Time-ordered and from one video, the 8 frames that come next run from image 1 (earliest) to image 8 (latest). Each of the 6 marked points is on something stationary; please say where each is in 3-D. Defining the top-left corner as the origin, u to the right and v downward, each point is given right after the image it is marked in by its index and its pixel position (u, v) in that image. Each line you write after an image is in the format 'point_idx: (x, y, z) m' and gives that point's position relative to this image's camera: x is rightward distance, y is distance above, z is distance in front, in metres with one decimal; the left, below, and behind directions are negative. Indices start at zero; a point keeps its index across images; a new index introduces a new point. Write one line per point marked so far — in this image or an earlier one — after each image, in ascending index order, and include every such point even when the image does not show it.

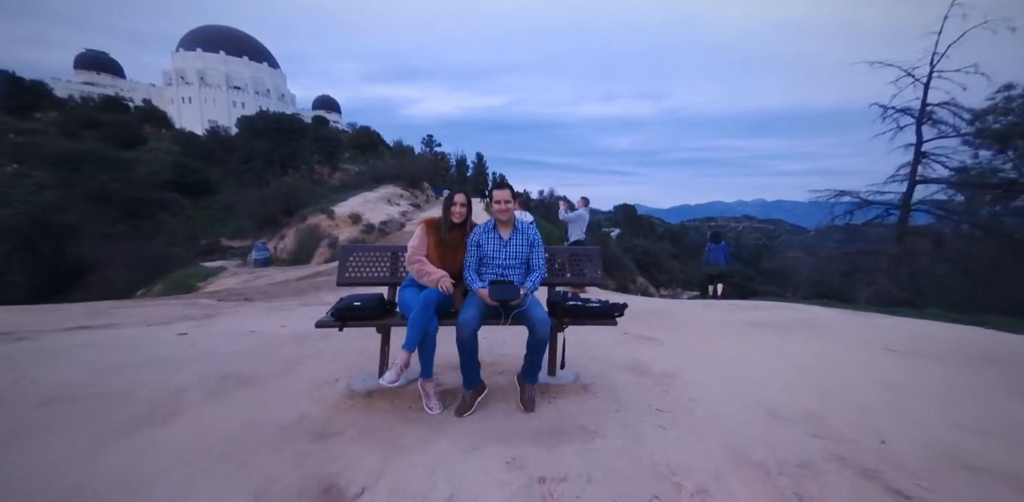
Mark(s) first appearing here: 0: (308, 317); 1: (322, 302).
0: (-2.1, -0.7, +4.5) m
1: (-2.5, -0.7, +5.6) m
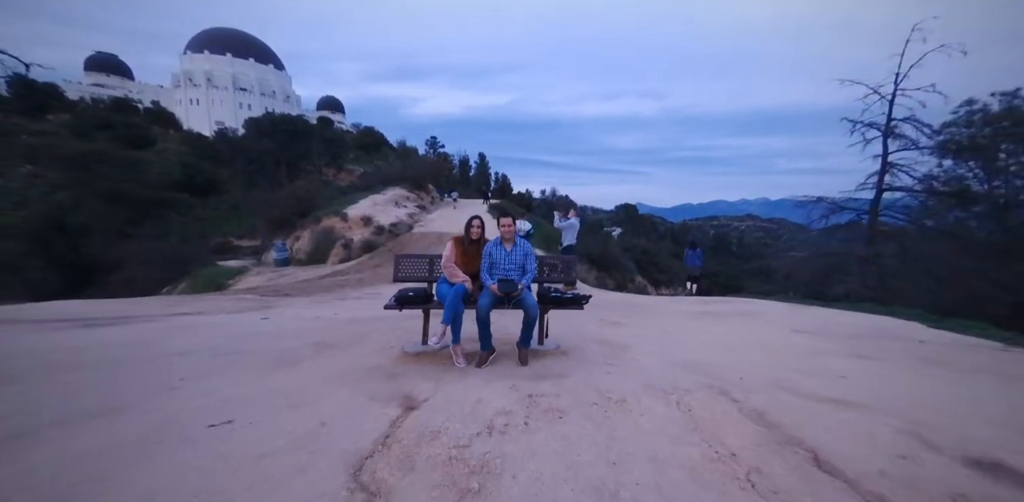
0: (-2.1, -0.7, +5.4) m
1: (-2.4, -0.7, +6.6) m
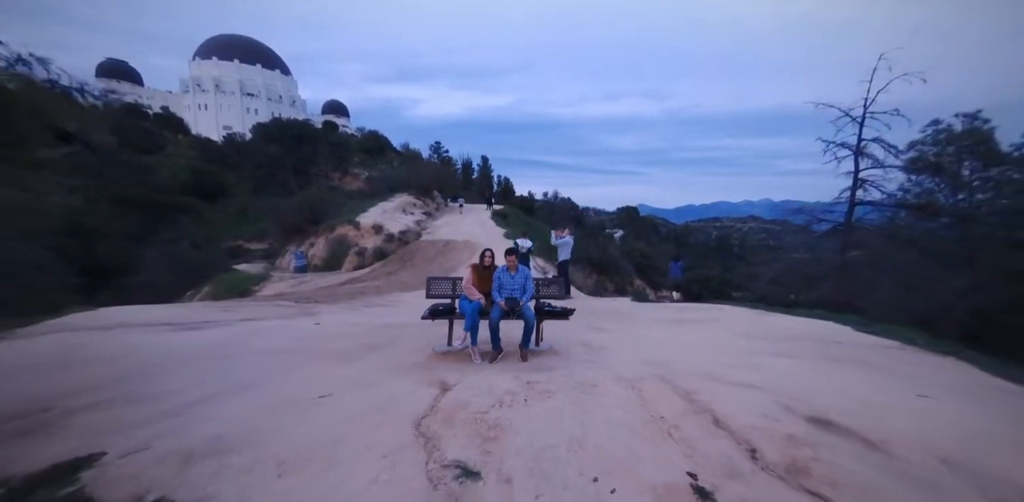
0: (-2.0, -0.9, +6.4) m
1: (-2.4, -0.9, +7.6) m
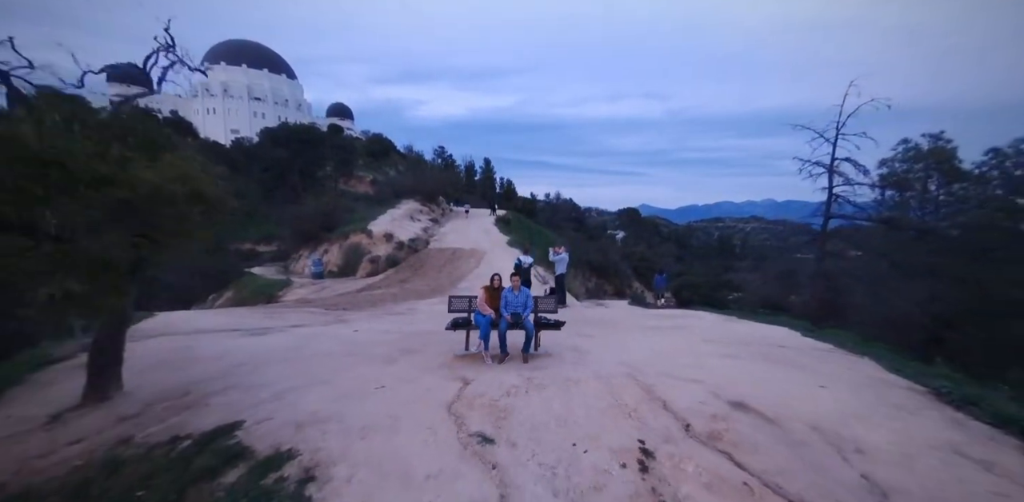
0: (-2.0, -1.2, +7.5) m
1: (-2.3, -1.2, +8.7) m
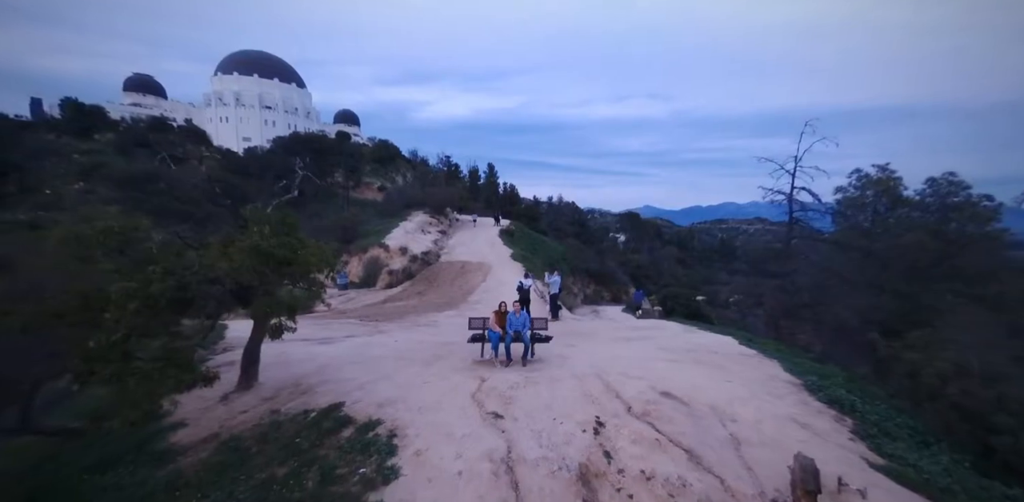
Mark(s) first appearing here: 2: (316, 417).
0: (-1.9, -1.8, +9.5) m
1: (-2.3, -1.8, +10.6) m
2: (-2.4, -2.0, +5.2) m
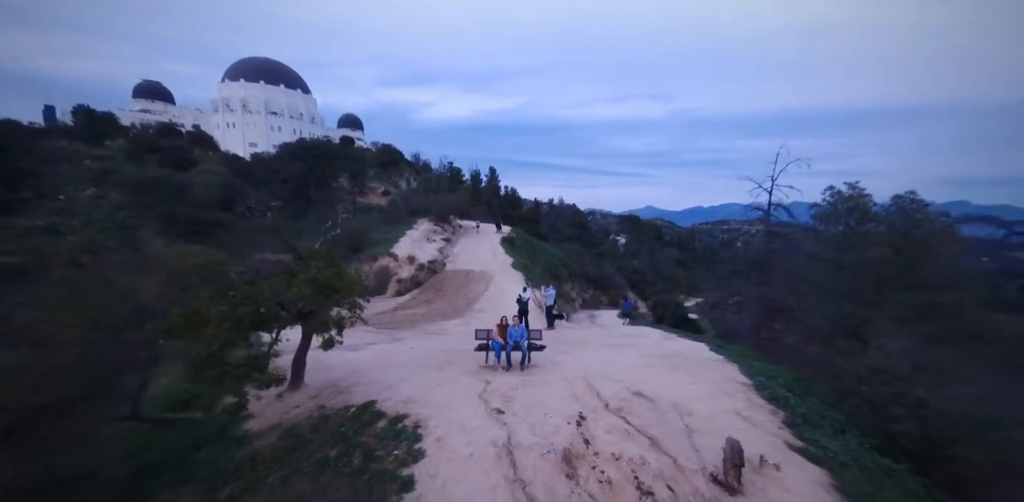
0: (-1.9, -2.2, +10.7) m
1: (-2.2, -2.2, +11.9) m
2: (-2.4, -2.4, +6.5) m
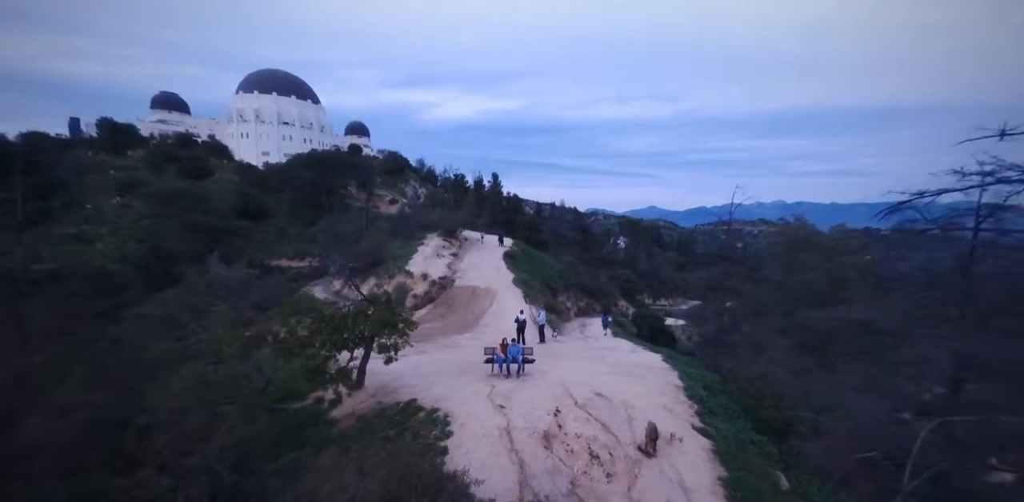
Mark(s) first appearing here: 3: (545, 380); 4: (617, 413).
0: (-1.9, -3.2, +13.8) m
1: (-2.3, -3.2, +15.0) m
2: (-2.4, -3.4, +9.5) m
3: (+0.8, -3.2, +10.9) m
4: (+2.2, -3.5, +9.3) m
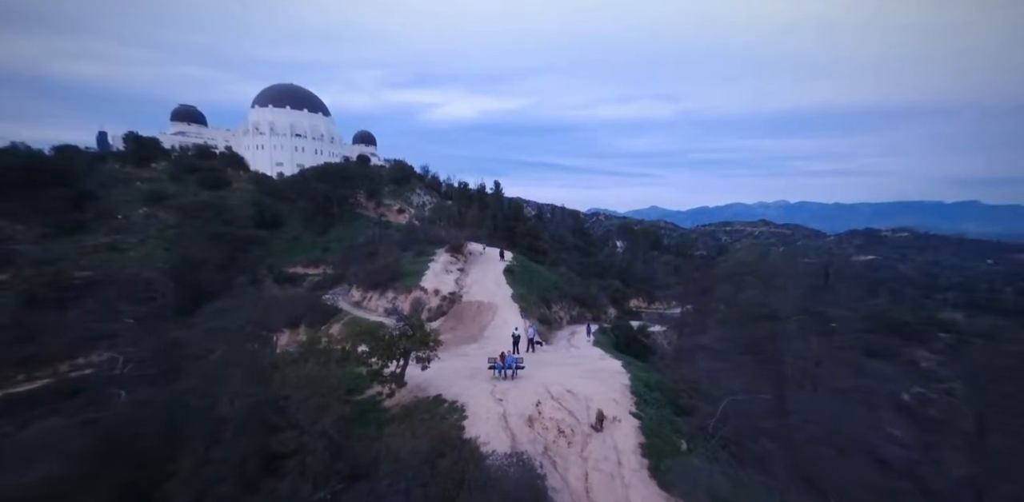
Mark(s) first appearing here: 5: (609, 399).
0: (-2.0, -4.4, +18.0) m
1: (-2.4, -4.4, +19.2) m
2: (-2.5, -4.7, +13.8) m
3: (+0.7, -4.5, +15.2) m
4: (+2.1, -4.8, +13.5) m
5: (+3.1, -4.7, +13.8) m
